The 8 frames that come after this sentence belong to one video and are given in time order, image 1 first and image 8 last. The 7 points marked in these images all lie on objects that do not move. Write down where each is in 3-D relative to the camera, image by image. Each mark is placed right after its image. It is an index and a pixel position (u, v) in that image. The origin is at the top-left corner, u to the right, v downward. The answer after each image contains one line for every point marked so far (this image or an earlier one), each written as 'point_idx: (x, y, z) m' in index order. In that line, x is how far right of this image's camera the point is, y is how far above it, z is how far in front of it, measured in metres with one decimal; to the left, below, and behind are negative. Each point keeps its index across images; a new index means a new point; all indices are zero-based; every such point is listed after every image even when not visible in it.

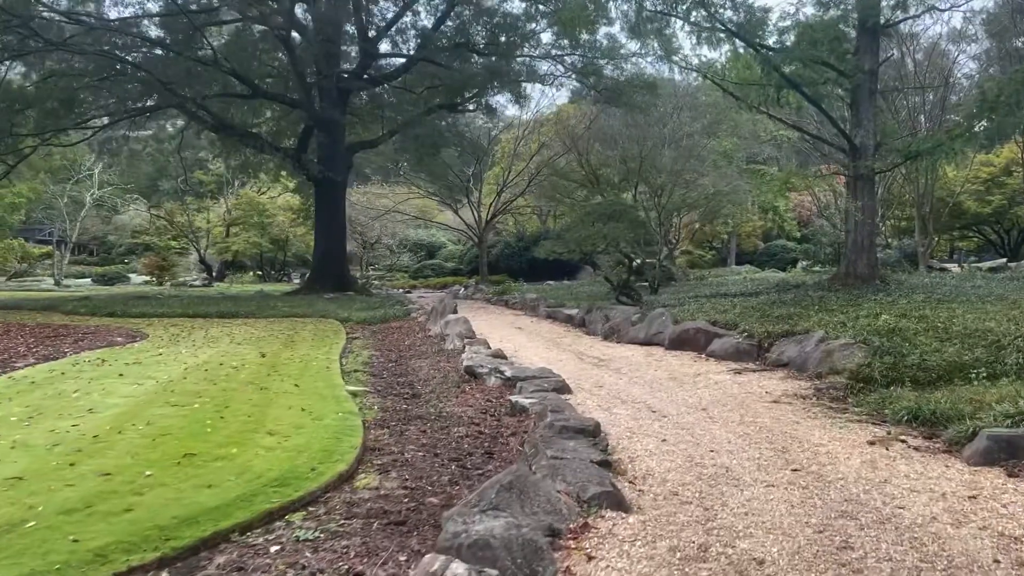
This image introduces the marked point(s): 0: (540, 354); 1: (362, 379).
0: (+0.2, -0.5, +6.7) m
1: (-1.0, -0.6, +5.3) m
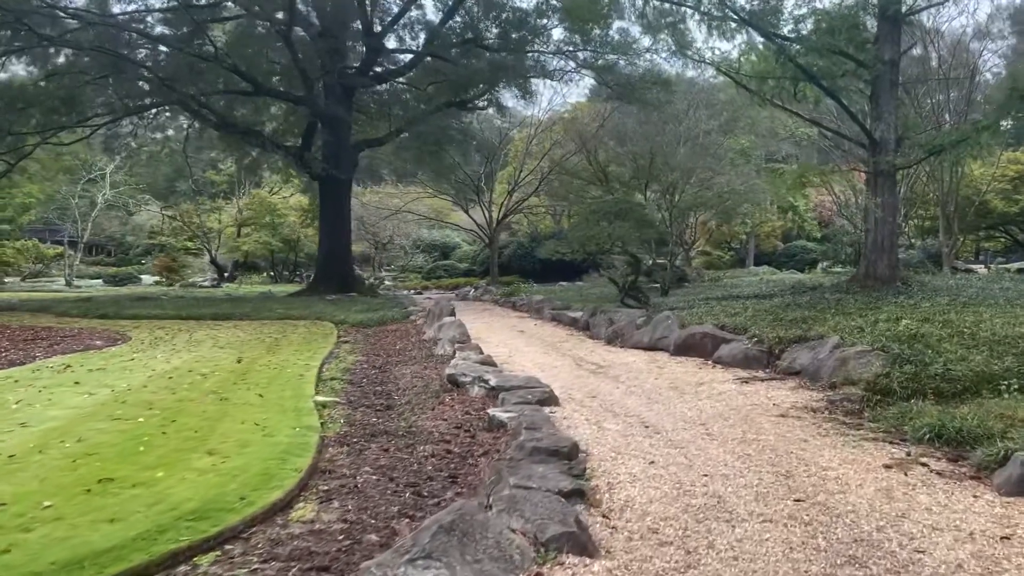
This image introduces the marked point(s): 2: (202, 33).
0: (+0.2, -0.5, +6.3) m
1: (-1.0, -0.6, +4.9) m
2: (-5.0, +4.1, +13.6) m
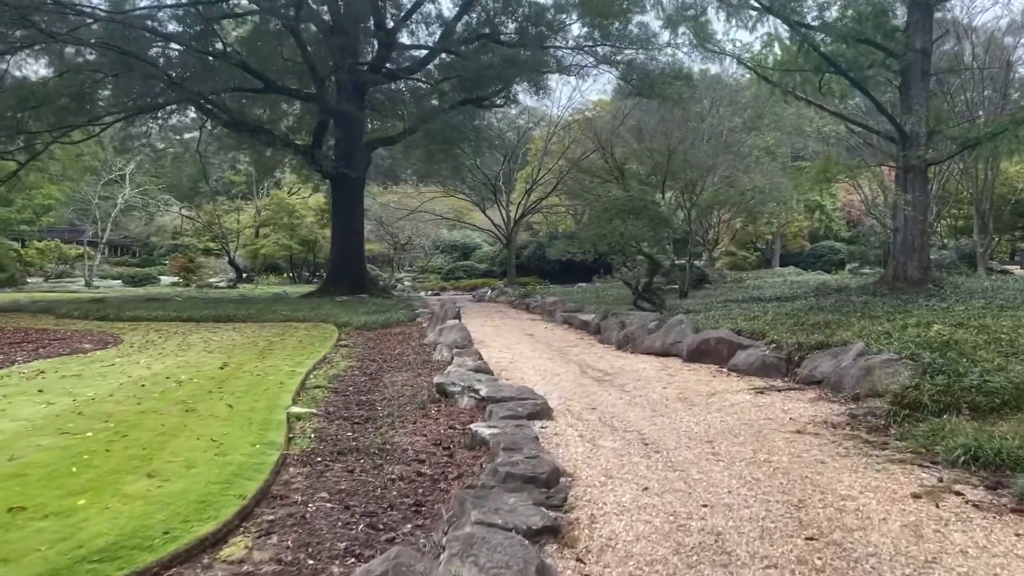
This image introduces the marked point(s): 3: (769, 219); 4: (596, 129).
0: (+0.2, -0.6, +6.0) m
1: (-1.1, -0.6, +4.6) m
2: (-4.8, +4.1, +13.4) m
3: (+5.9, +1.6, +19.1) m
4: (+1.6, +3.0, +16.0) m
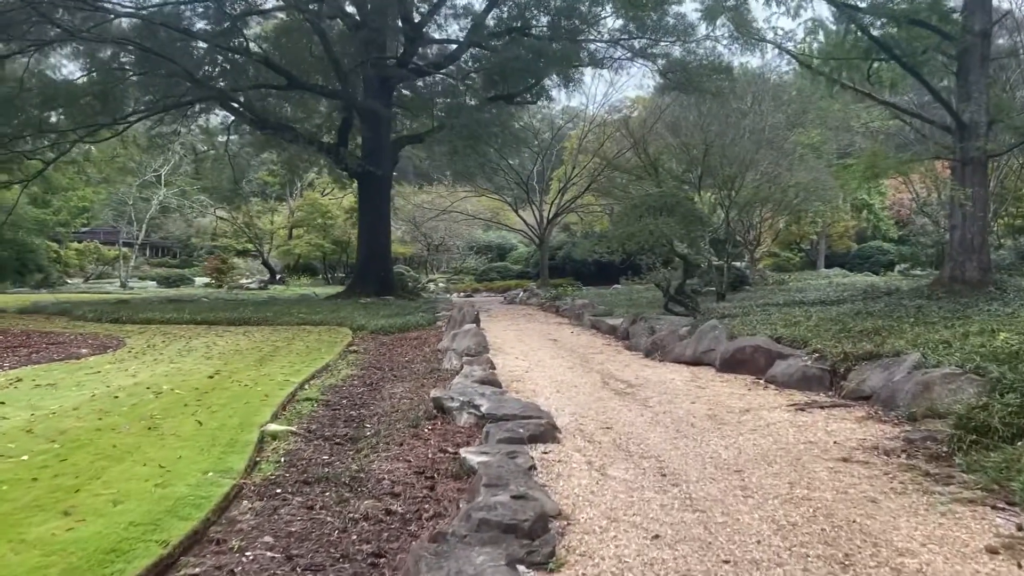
0: (+0.3, -0.6, +5.5) m
1: (-1.0, -0.6, +4.1) m
2: (-4.3, +4.1, +13.2) m
3: (+6.6, +1.5, +18.3) m
4: (+2.2, +3.0, +15.4) m
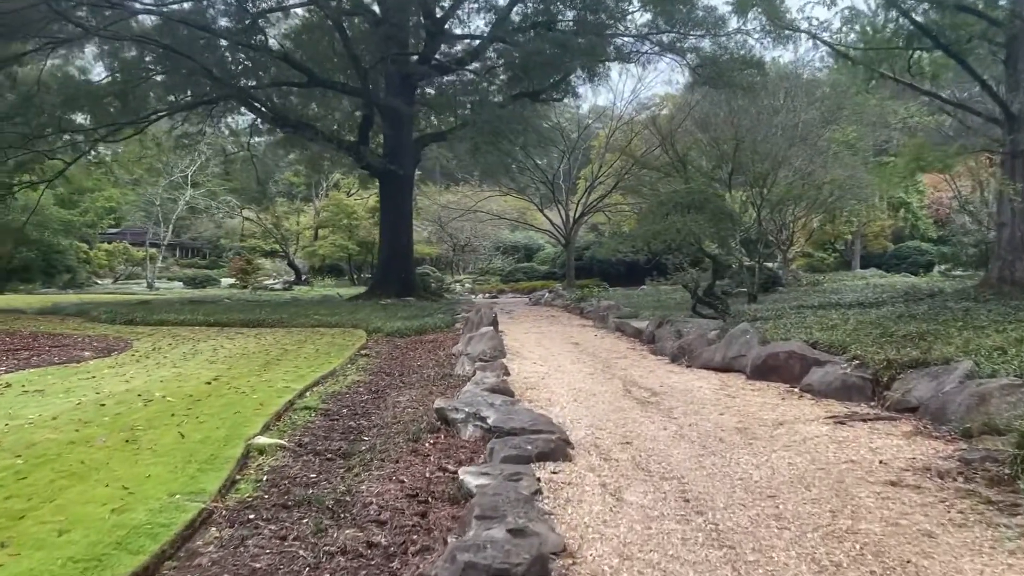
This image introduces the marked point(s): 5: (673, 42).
0: (+0.4, -0.6, +5.1) m
1: (-1.0, -0.6, +3.9) m
2: (-3.9, +4.1, +13.0) m
3: (+7.1, +1.5, +17.7) m
4: (+2.6, +3.0, +15.0) m
5: (+2.6, +4.0, +13.4) m
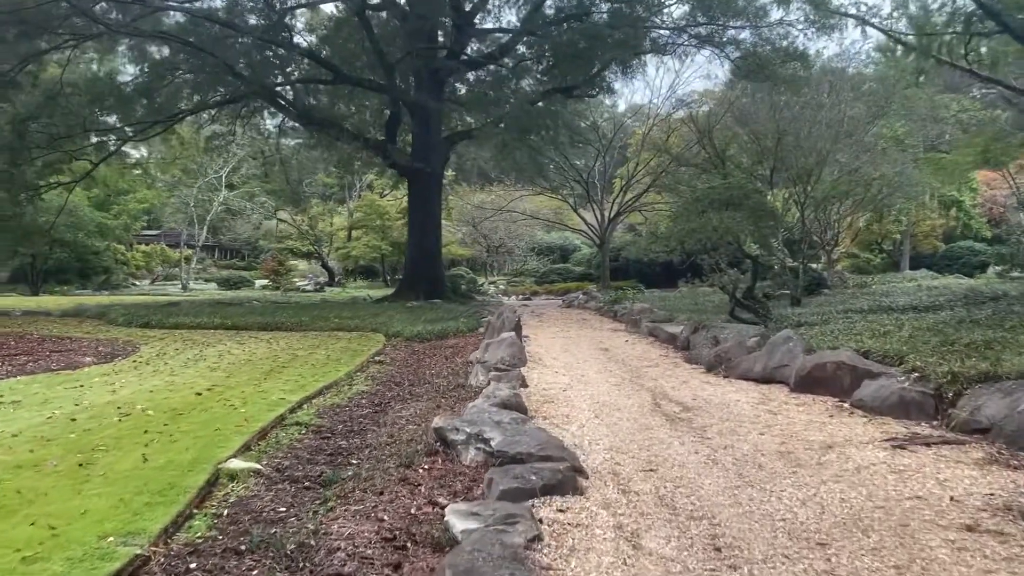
0: (+0.5, -0.6, +4.7) m
1: (-0.9, -0.6, +3.5) m
2: (-3.5, +4.1, +12.7) m
3: (+7.8, +1.5, +16.9) m
4: (+3.2, +2.9, +14.4) m
5: (+3.1, +3.9, +12.9) m
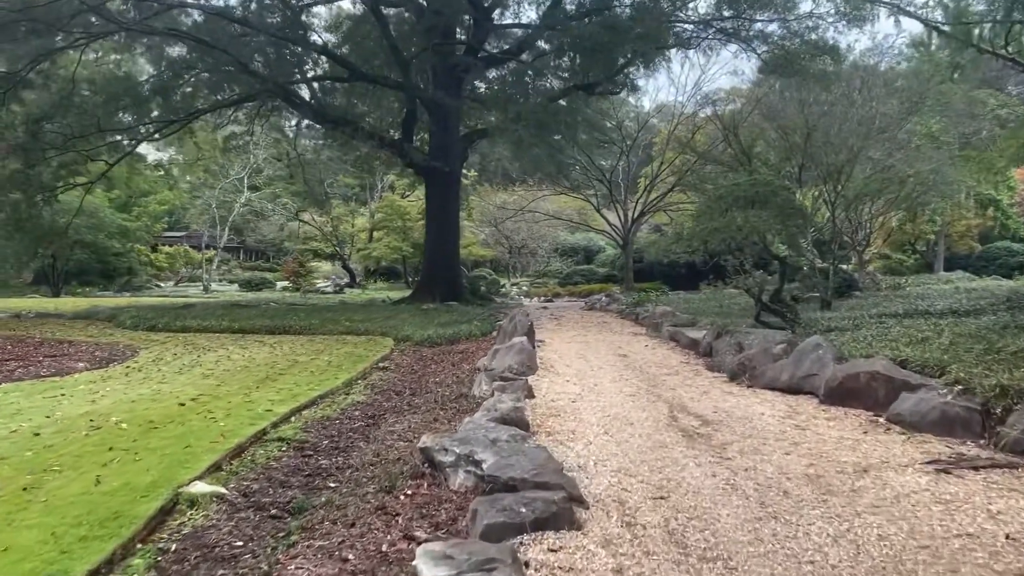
0: (+0.5, -0.6, +4.3) m
1: (-1.0, -0.7, +3.2) m
2: (-3.2, +4.0, +12.5) m
3: (+8.2, +1.4, +16.3) m
4: (+3.5, +2.9, +14.0) m
5: (+3.4, +3.9, +12.4) m
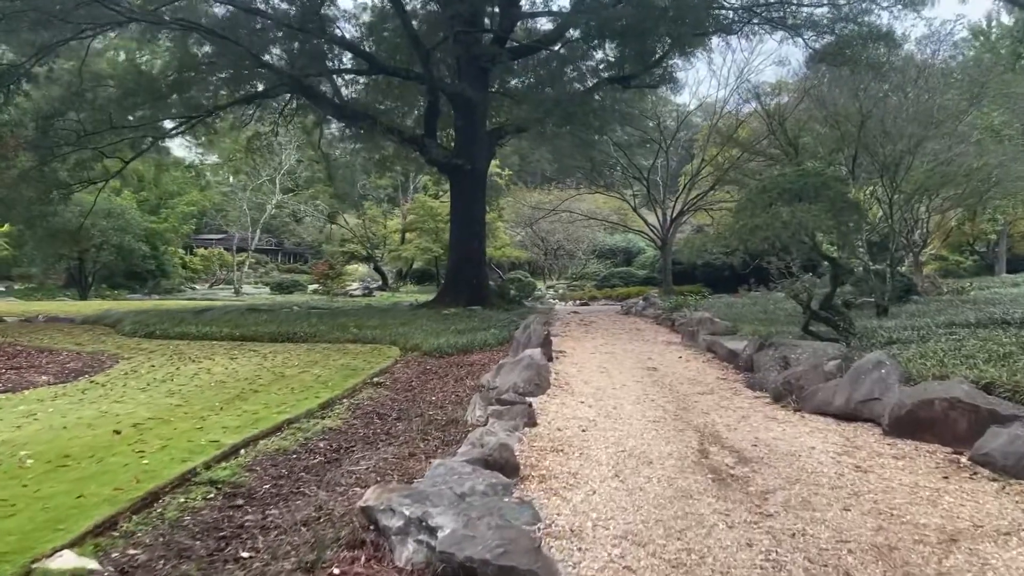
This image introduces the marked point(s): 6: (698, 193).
0: (+0.5, -0.7, +3.6) m
1: (-1.0, -0.7, +2.5) m
2: (-2.8, +4.0, +12.0) m
3: (+8.8, +1.4, +15.2) m
4: (+4.0, +2.8, +13.1) m
5: (+3.8, +3.8, +11.6) m
6: (+3.7, +1.9, +16.5) m
